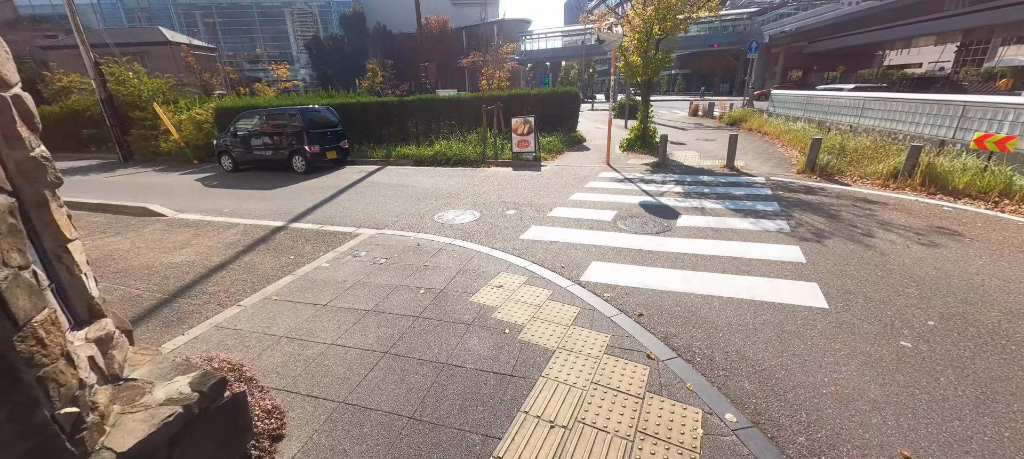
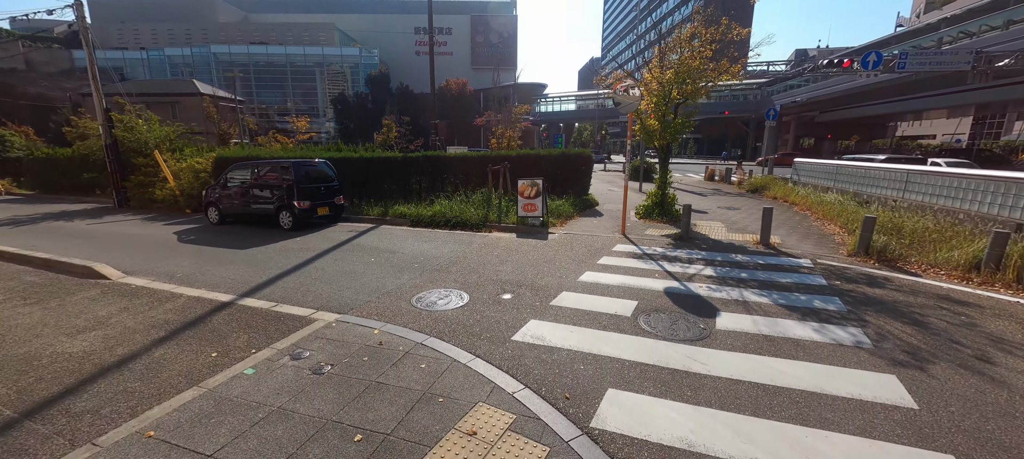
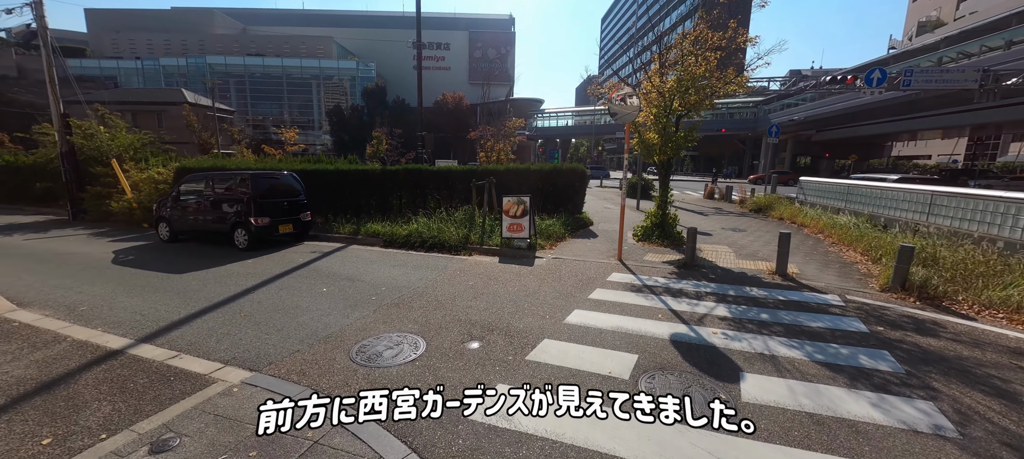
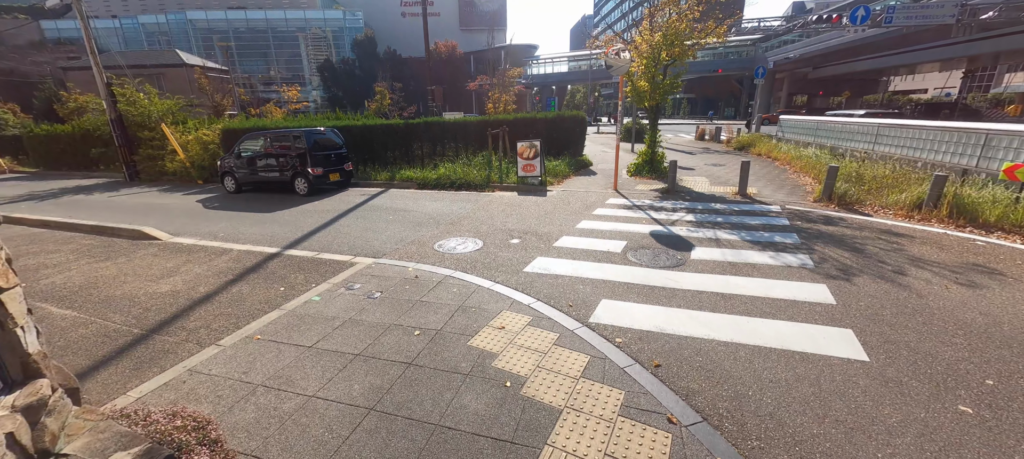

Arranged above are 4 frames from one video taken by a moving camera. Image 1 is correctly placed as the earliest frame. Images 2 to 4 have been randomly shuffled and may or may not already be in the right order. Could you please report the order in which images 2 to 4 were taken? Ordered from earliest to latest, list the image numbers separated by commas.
4, 2, 3
